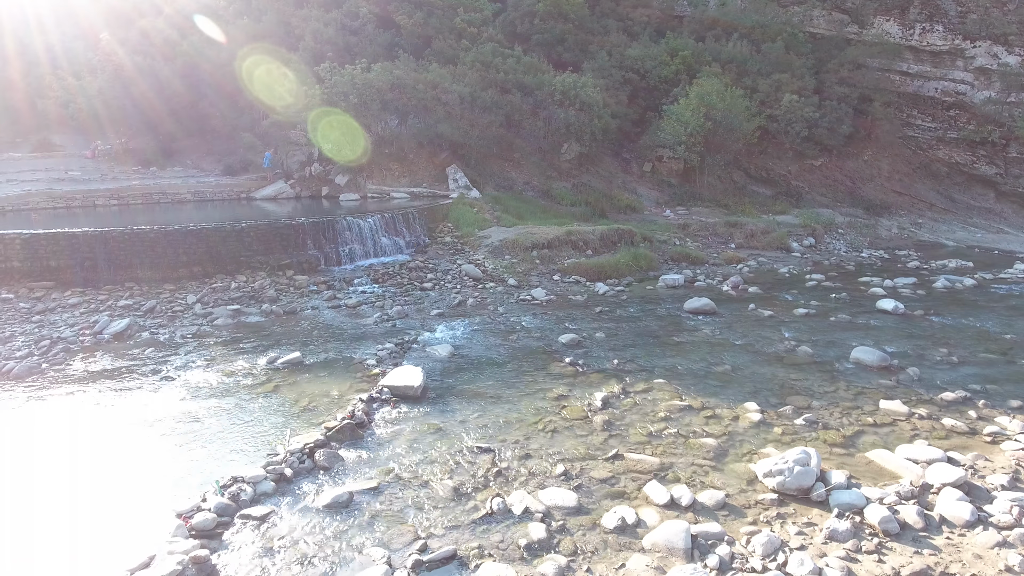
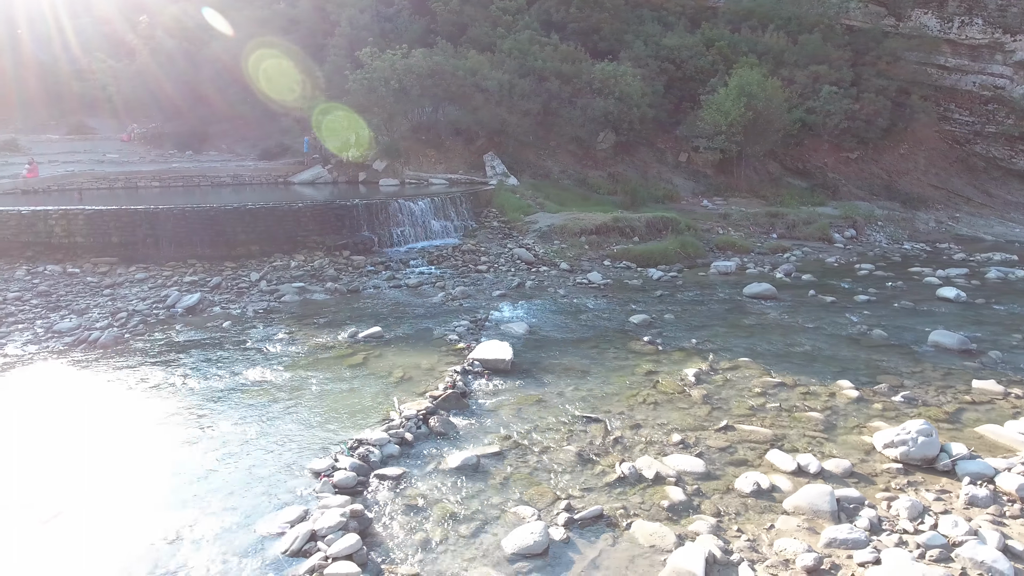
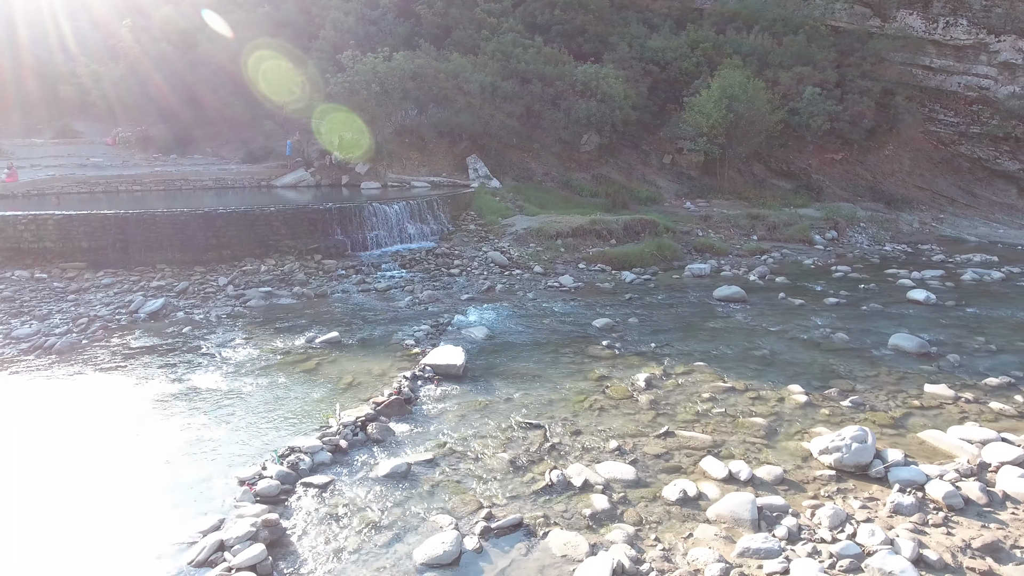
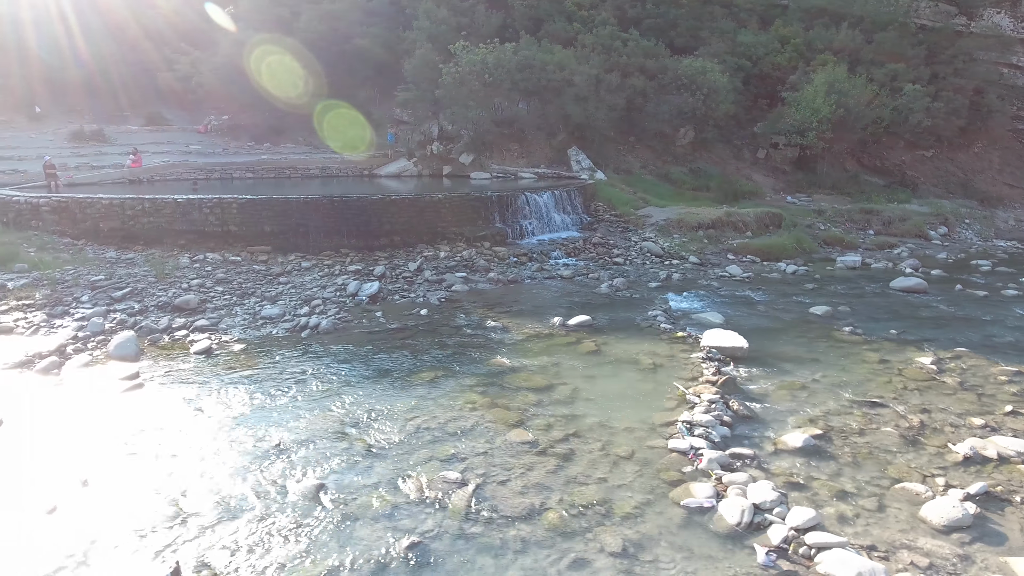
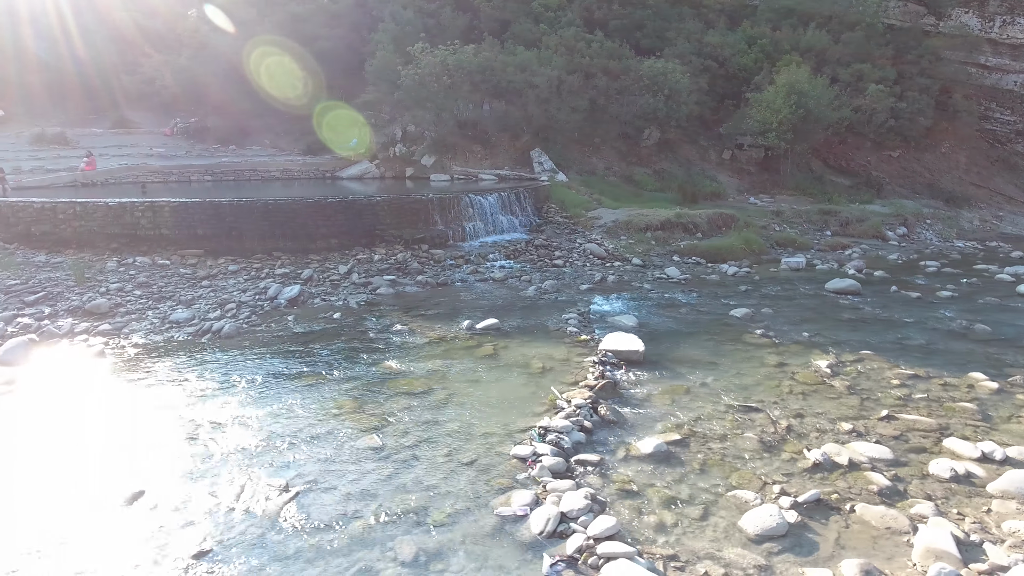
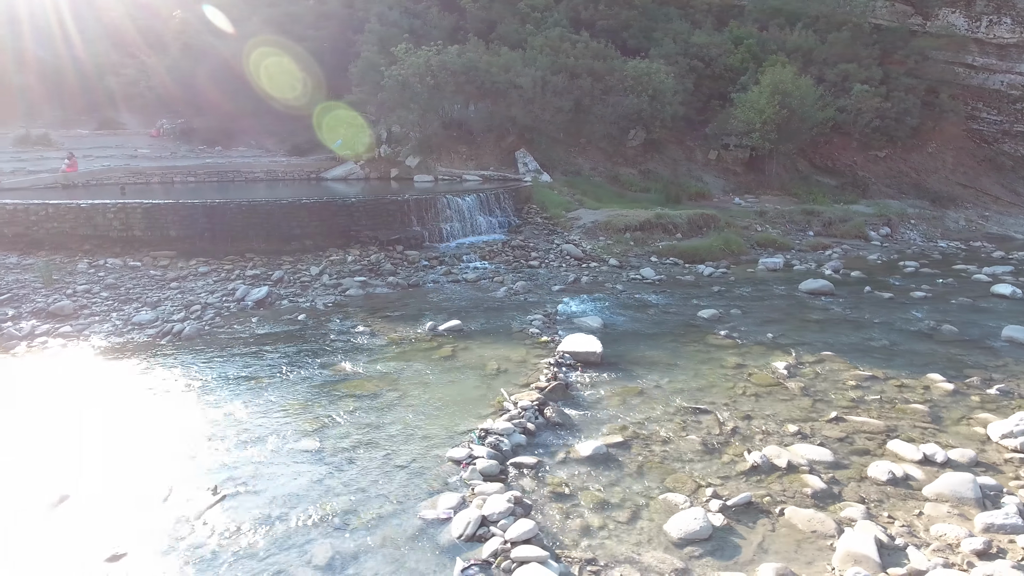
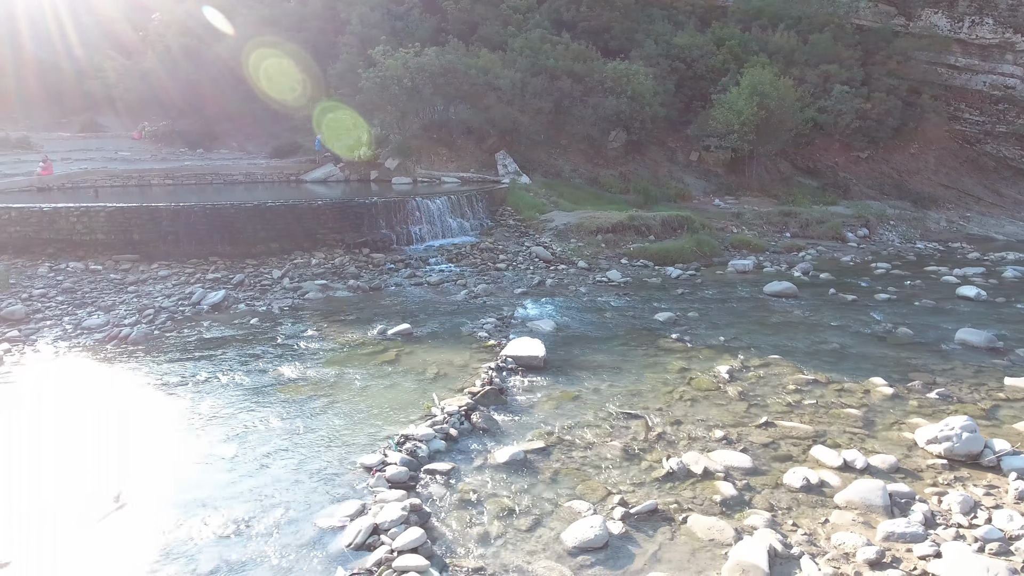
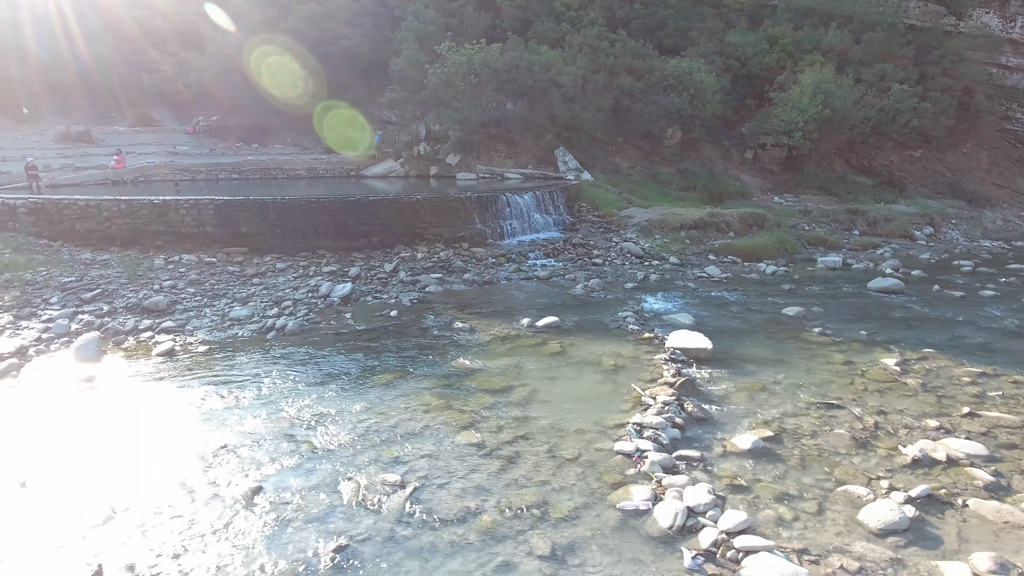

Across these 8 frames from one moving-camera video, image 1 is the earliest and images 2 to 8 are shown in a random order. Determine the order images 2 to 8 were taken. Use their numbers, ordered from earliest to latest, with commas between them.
3, 2, 7, 6, 5, 8, 4
